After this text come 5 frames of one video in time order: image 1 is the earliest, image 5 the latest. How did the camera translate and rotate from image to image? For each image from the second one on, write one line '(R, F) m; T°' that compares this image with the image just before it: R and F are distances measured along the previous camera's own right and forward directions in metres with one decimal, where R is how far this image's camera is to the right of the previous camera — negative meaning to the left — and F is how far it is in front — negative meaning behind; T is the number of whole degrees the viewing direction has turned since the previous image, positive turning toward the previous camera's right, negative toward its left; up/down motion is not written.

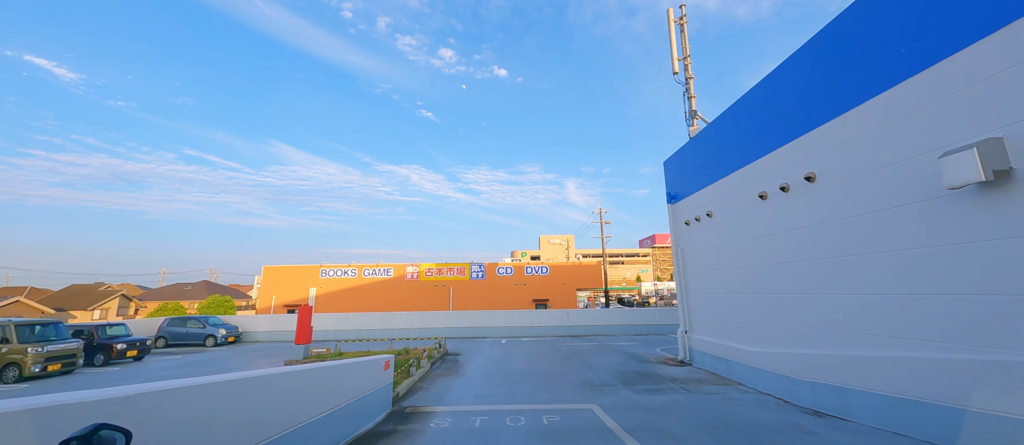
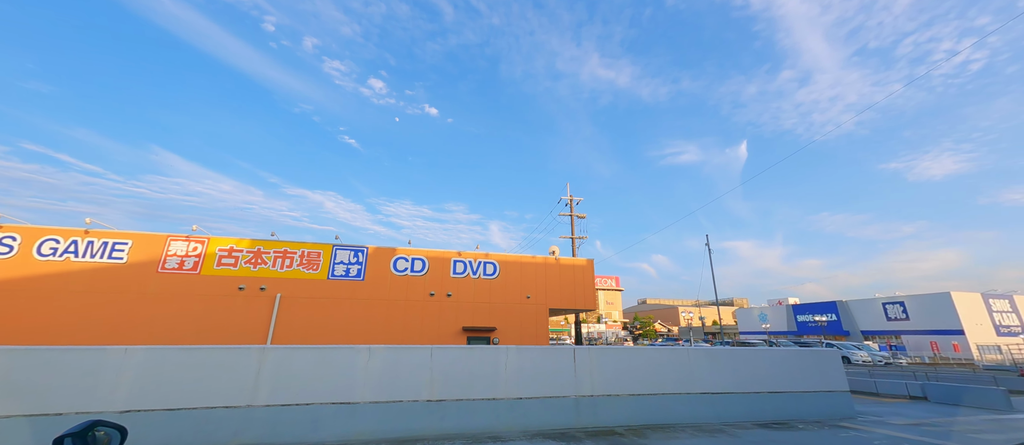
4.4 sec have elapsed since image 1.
(+0.2, +12.3) m; +12°
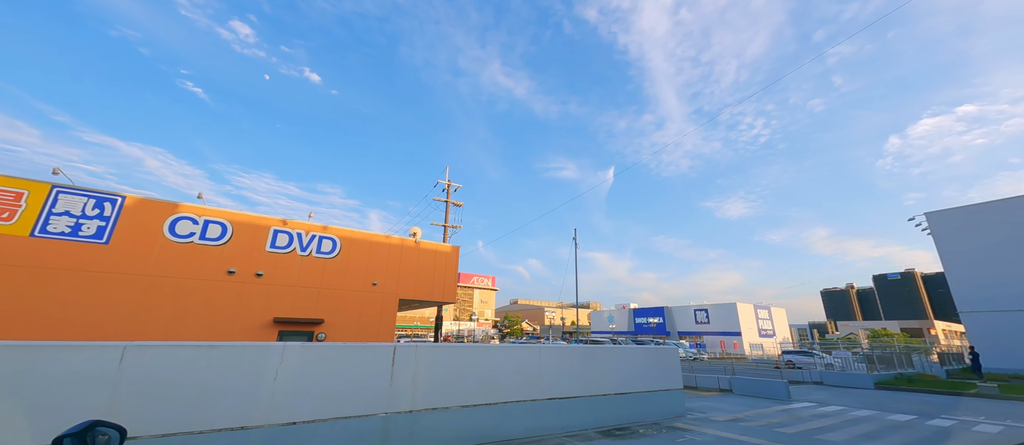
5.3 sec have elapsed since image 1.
(+0.9, +1.5) m; +17°
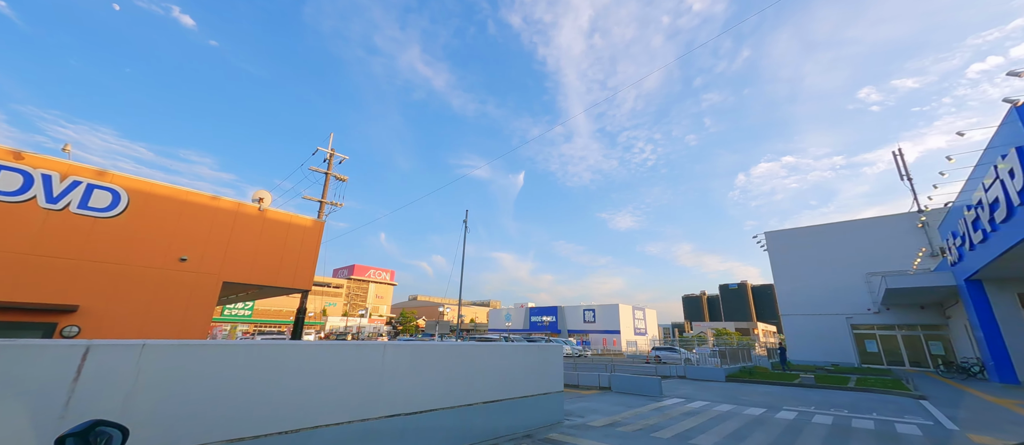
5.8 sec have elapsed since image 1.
(+0.8, +1.5) m; +14°
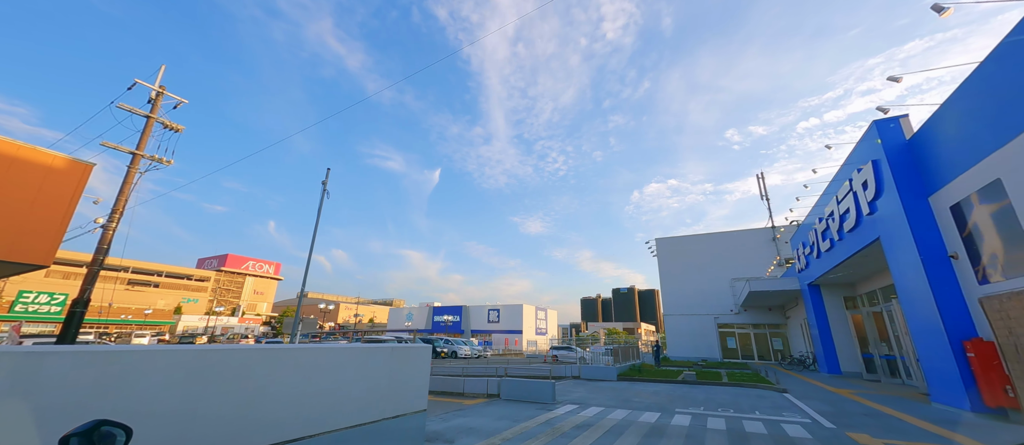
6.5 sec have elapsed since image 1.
(+0.9, +2.0) m; +13°
